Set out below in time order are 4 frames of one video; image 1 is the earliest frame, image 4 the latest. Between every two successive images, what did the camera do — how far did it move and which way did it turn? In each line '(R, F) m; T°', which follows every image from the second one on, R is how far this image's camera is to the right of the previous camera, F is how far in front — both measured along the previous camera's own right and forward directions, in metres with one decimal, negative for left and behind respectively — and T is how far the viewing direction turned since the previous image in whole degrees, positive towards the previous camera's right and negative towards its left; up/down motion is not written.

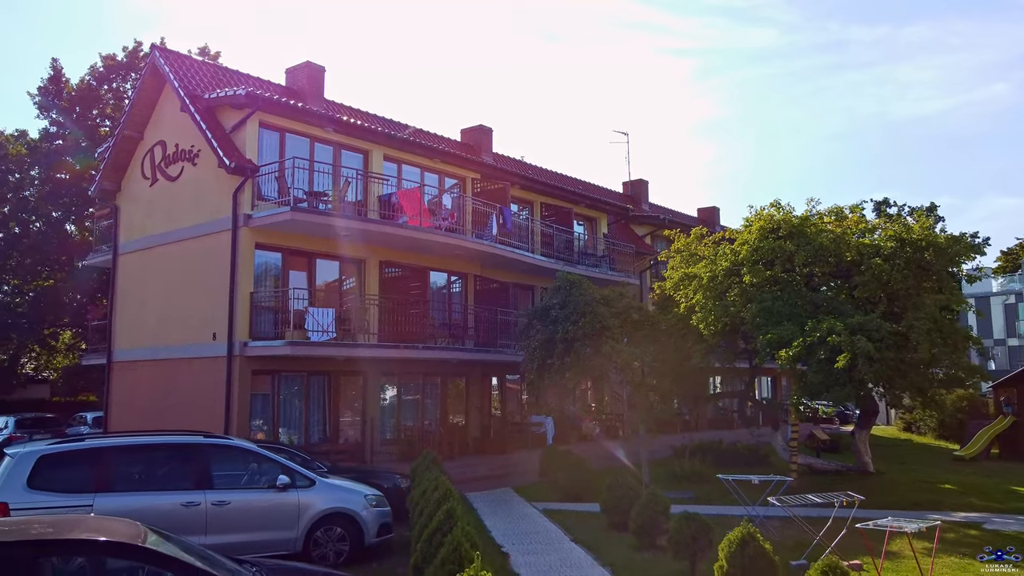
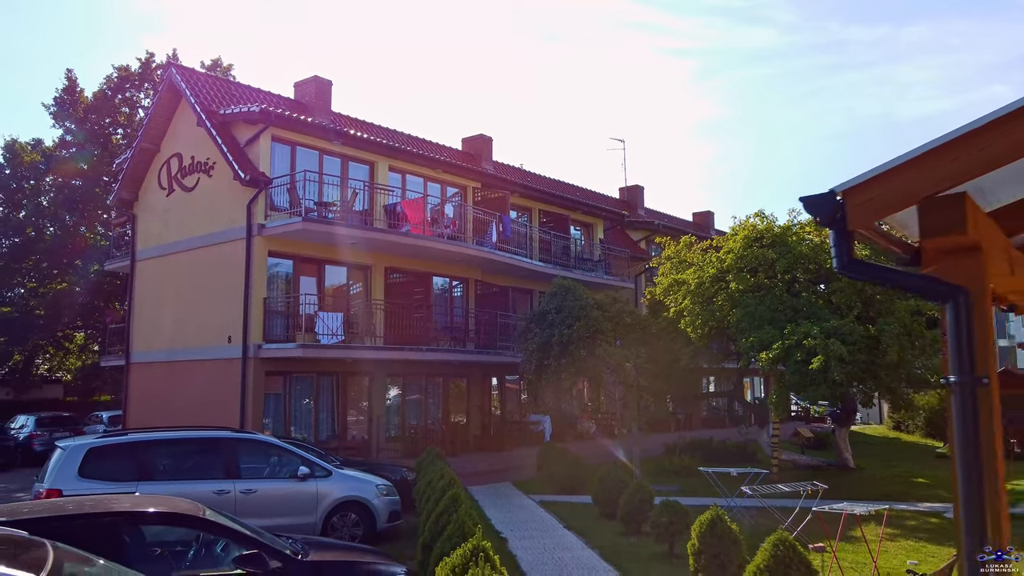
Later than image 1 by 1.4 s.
(0.0, -1.0) m; 0°
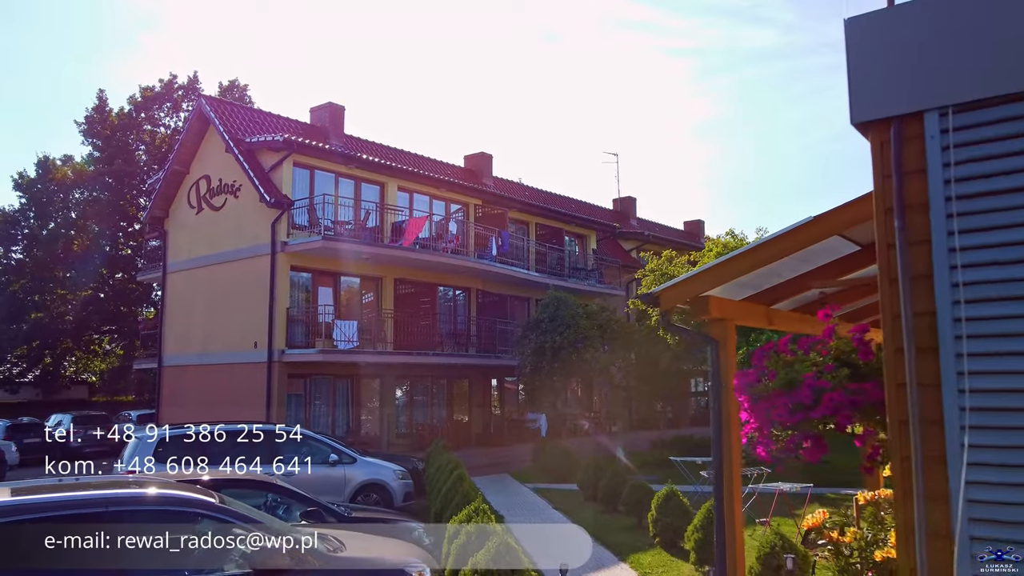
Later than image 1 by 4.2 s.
(+0.1, -1.9) m; 0°
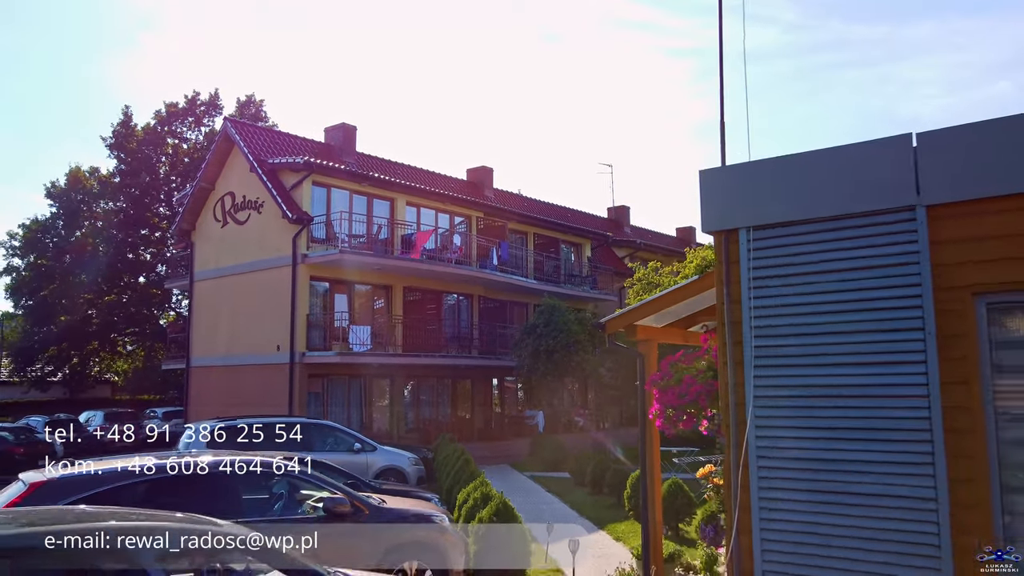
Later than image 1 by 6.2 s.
(0.0, -1.9) m; 0°
